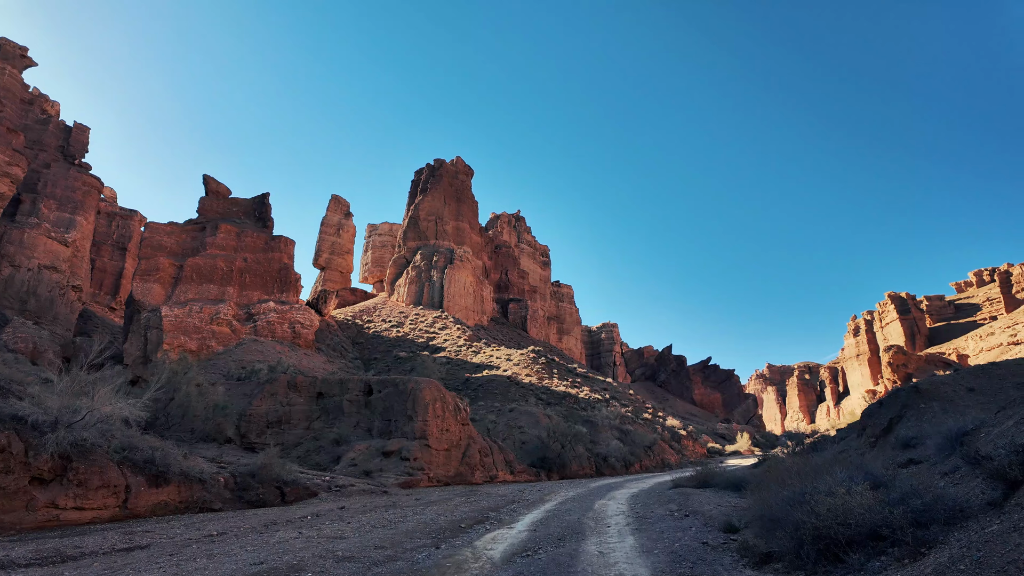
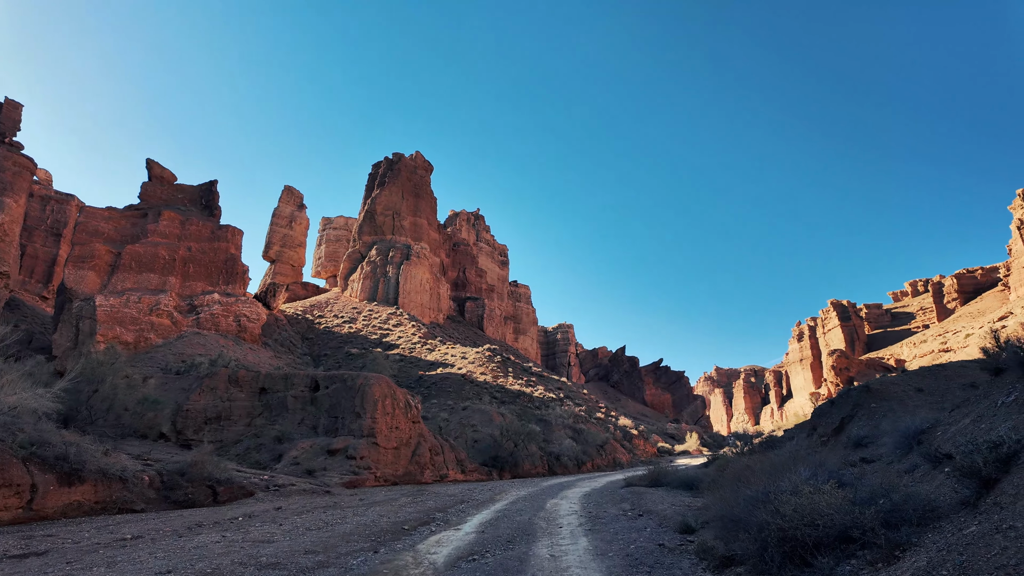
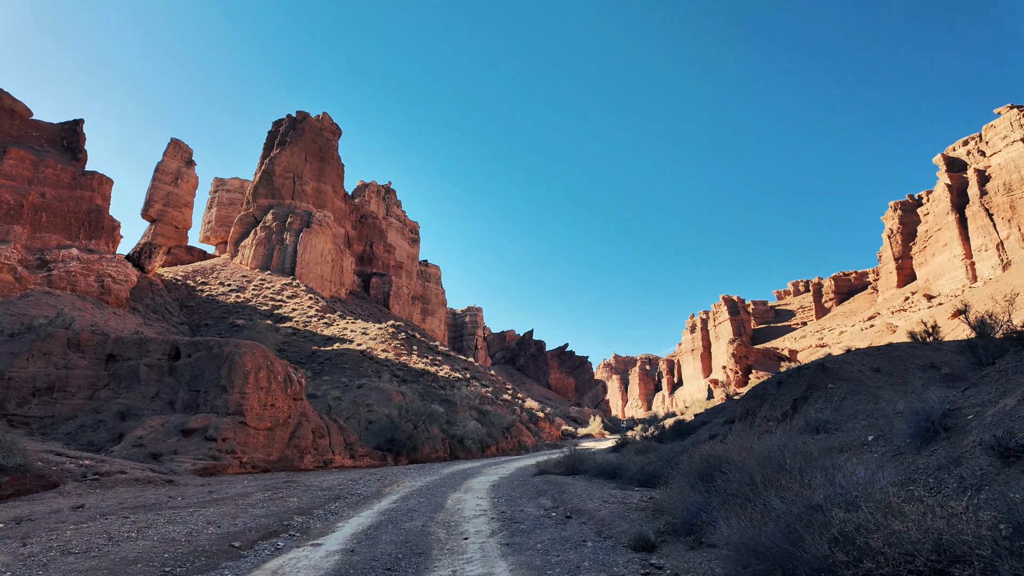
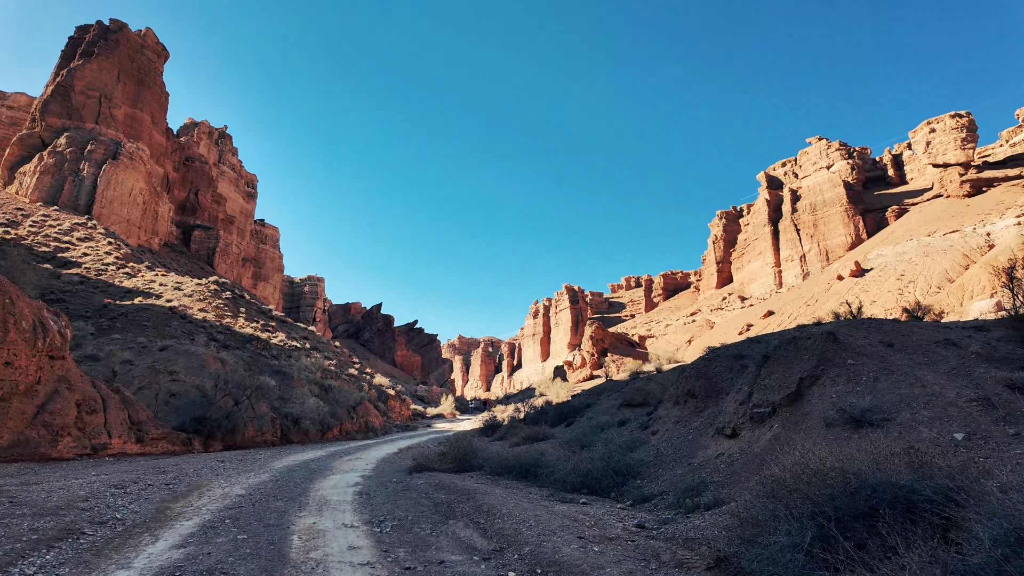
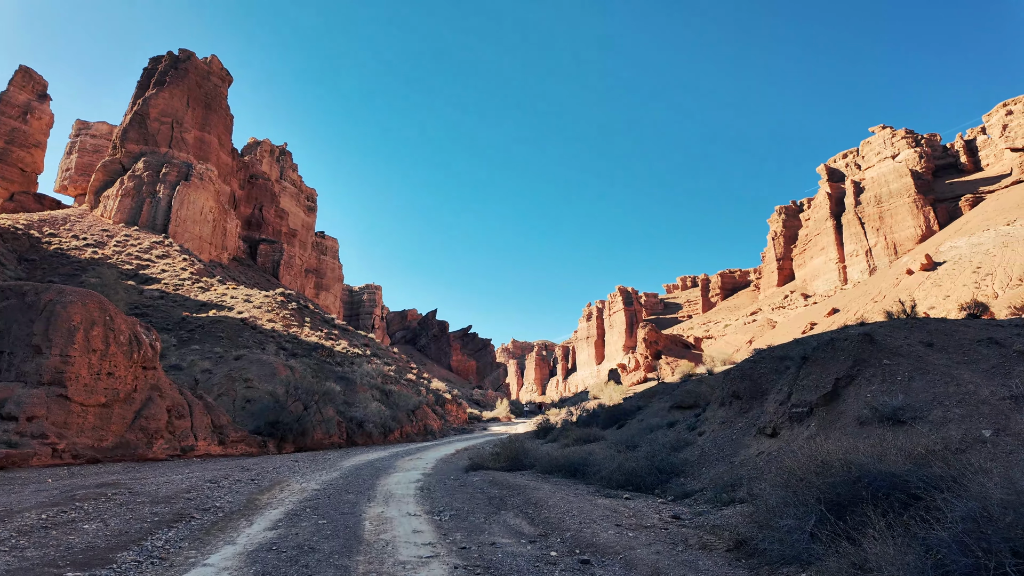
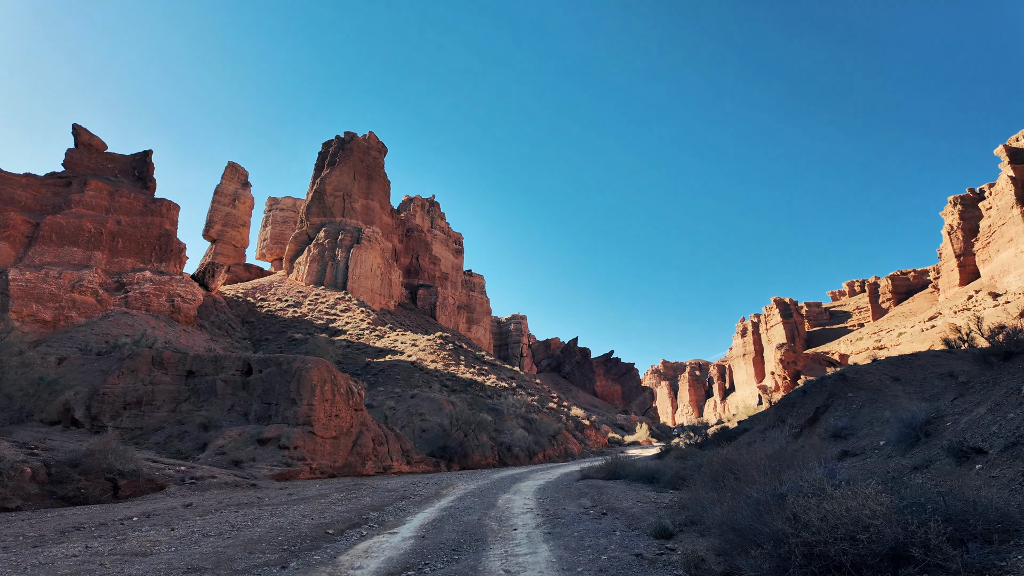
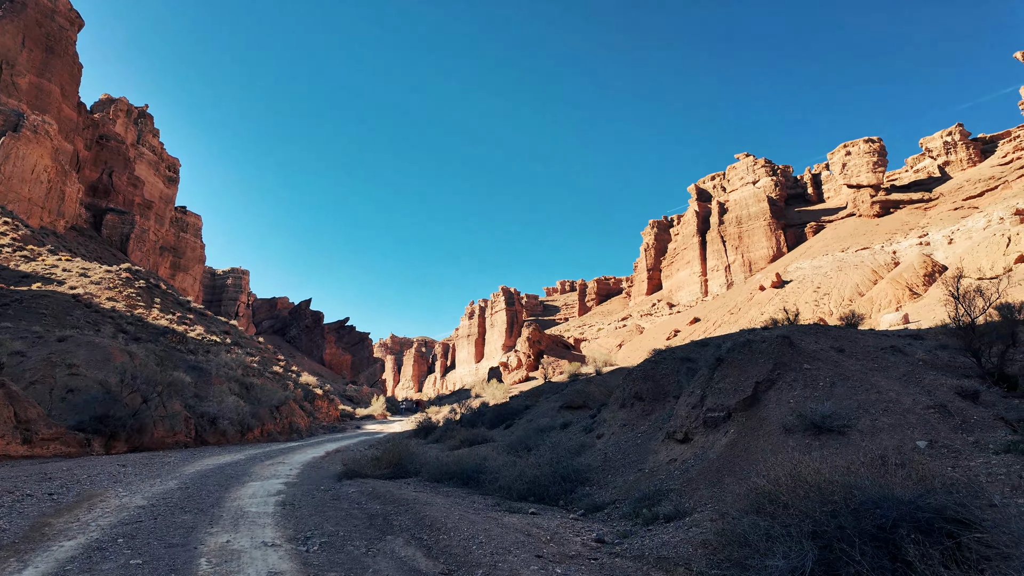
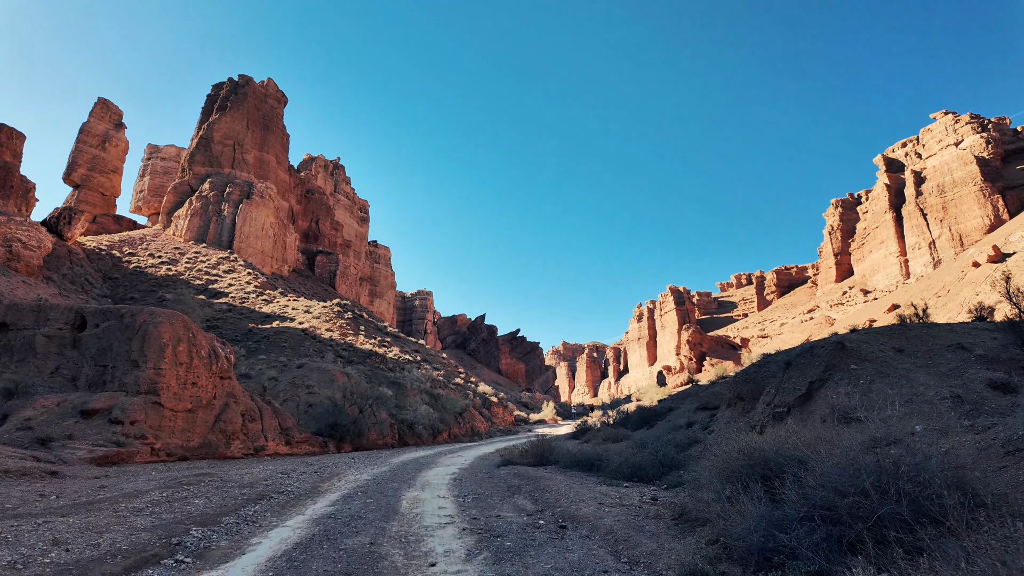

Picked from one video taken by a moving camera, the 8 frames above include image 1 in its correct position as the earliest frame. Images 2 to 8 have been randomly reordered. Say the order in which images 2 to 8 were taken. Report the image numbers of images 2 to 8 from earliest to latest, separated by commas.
2, 6, 3, 8, 5, 4, 7
